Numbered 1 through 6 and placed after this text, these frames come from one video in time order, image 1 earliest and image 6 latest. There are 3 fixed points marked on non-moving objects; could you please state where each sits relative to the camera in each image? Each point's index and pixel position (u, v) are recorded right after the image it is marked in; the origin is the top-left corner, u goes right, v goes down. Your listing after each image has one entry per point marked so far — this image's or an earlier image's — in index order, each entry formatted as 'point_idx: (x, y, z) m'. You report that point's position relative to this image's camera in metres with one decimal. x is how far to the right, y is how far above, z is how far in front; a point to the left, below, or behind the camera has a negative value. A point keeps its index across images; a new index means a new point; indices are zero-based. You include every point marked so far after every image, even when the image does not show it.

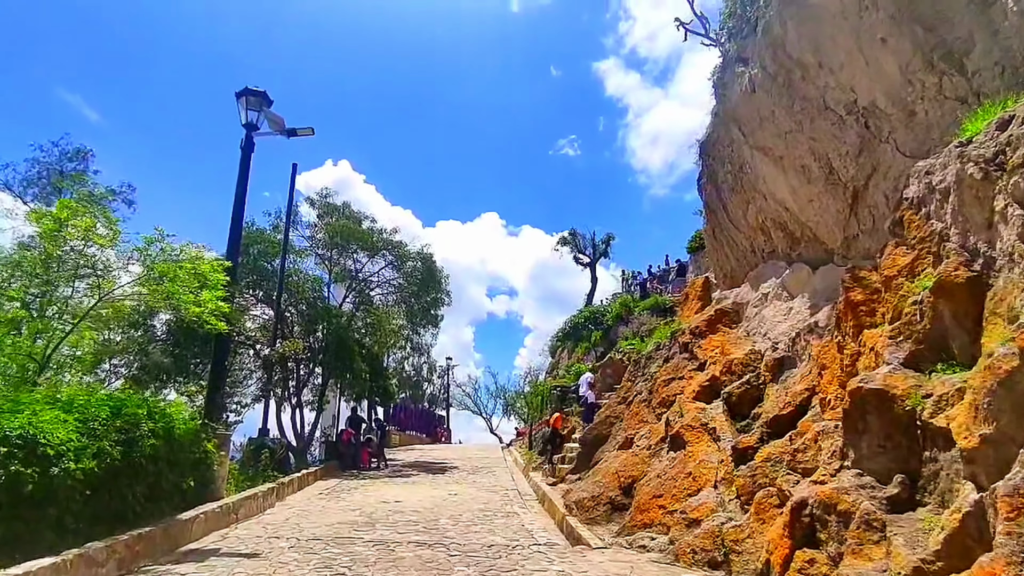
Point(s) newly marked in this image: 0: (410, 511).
0: (-1.4, -3.2, +8.7) m
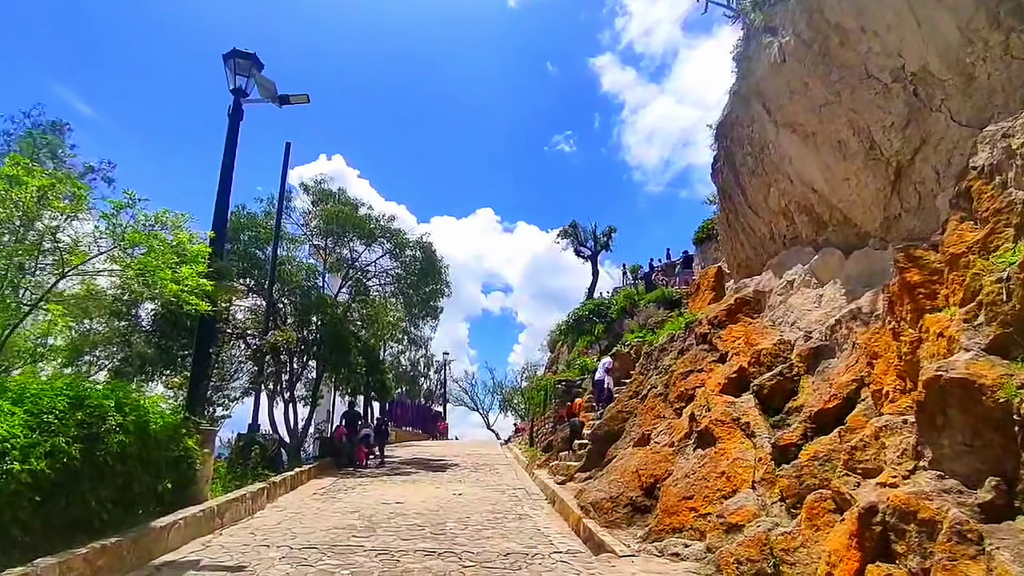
0: (-1.3, -3.0, +8.0) m
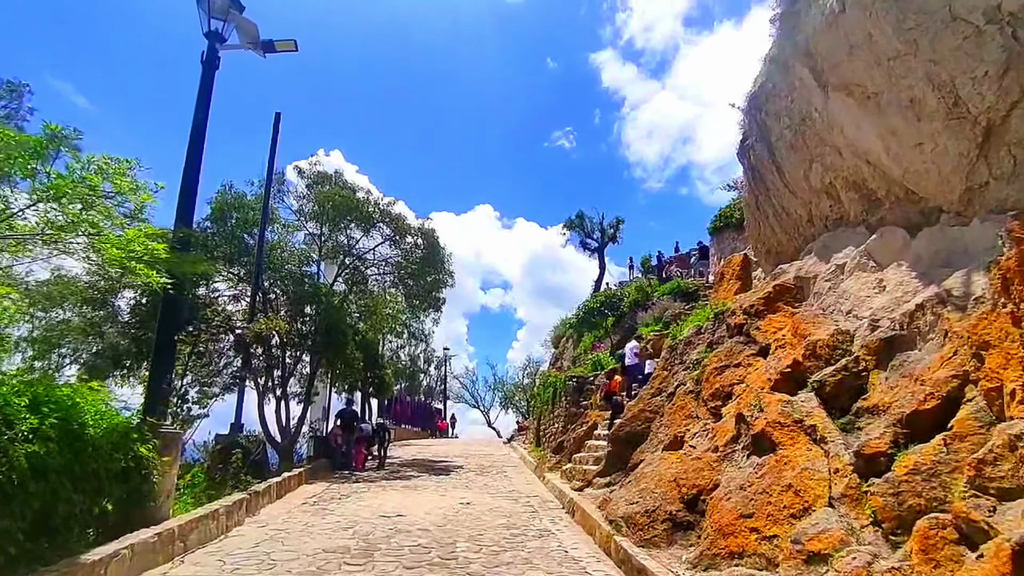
0: (-1.1, -2.8, +6.9) m
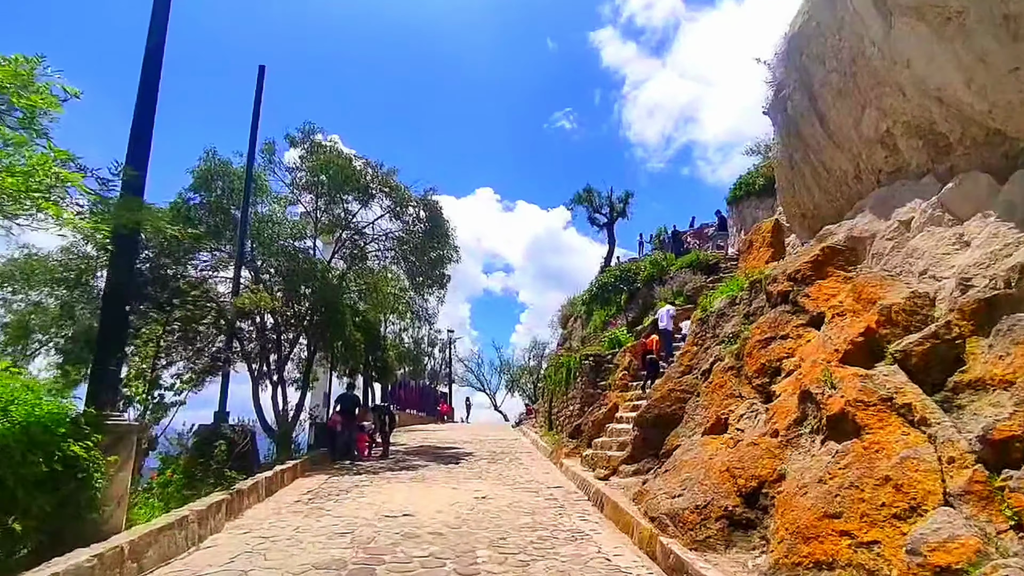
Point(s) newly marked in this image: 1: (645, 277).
0: (-0.8, -2.4, +5.9) m
1: (+4.3, +0.3, +19.4) m
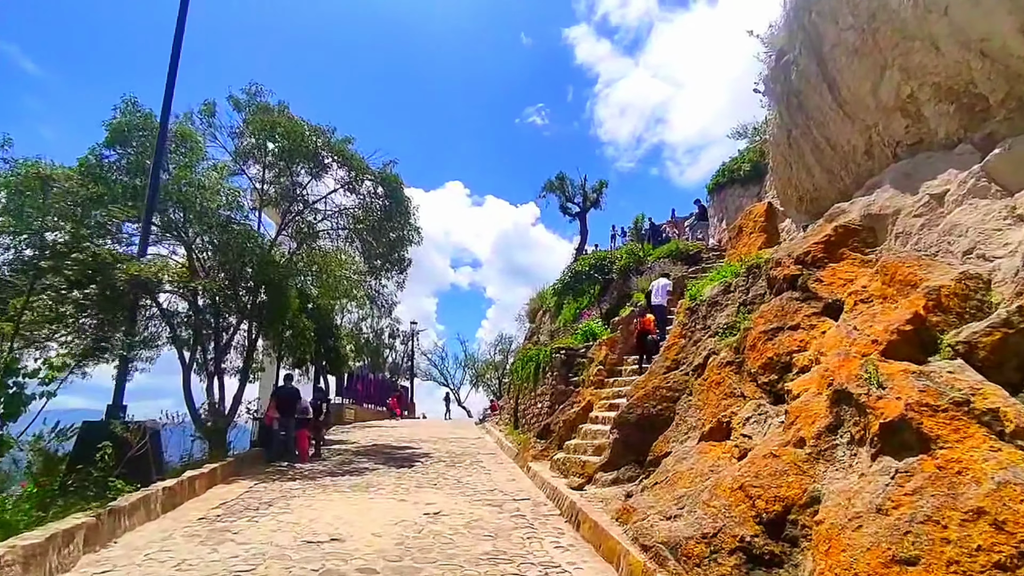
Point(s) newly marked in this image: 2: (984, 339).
0: (-1.1, -2.1, +4.5) m
1: (+3.3, +0.6, +18.3) m
2: (+3.5, -0.4, +4.5) m
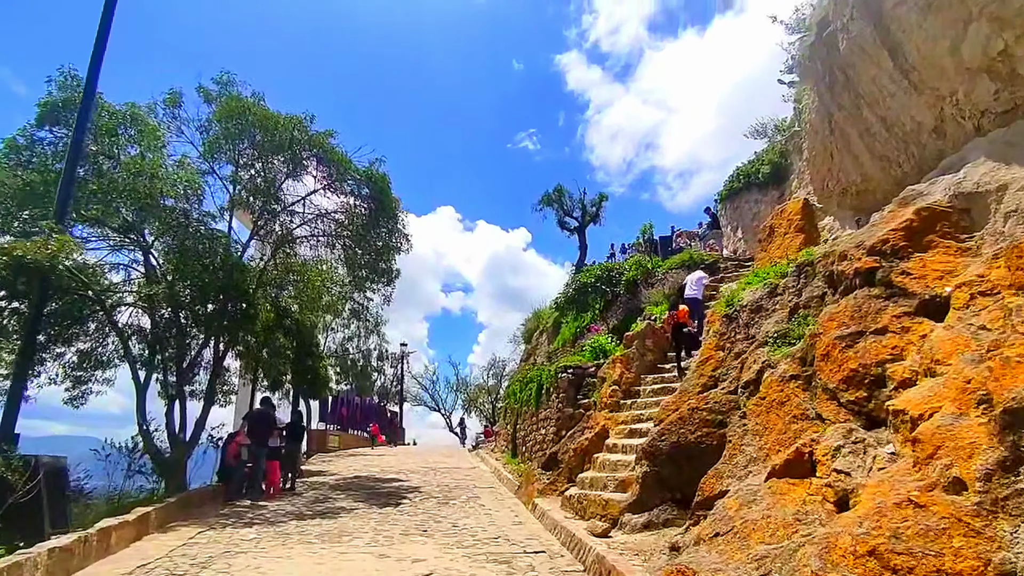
0: (-1.0, -1.9, +2.8) m
1: (+3.2, +0.2, +16.8) m
2: (+3.7, -0.2, +3.0) m
